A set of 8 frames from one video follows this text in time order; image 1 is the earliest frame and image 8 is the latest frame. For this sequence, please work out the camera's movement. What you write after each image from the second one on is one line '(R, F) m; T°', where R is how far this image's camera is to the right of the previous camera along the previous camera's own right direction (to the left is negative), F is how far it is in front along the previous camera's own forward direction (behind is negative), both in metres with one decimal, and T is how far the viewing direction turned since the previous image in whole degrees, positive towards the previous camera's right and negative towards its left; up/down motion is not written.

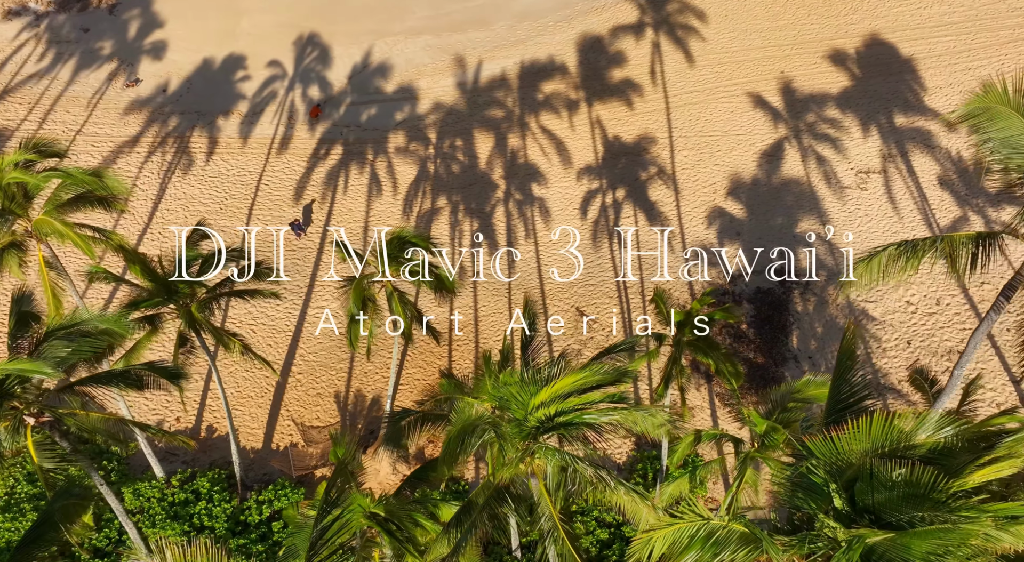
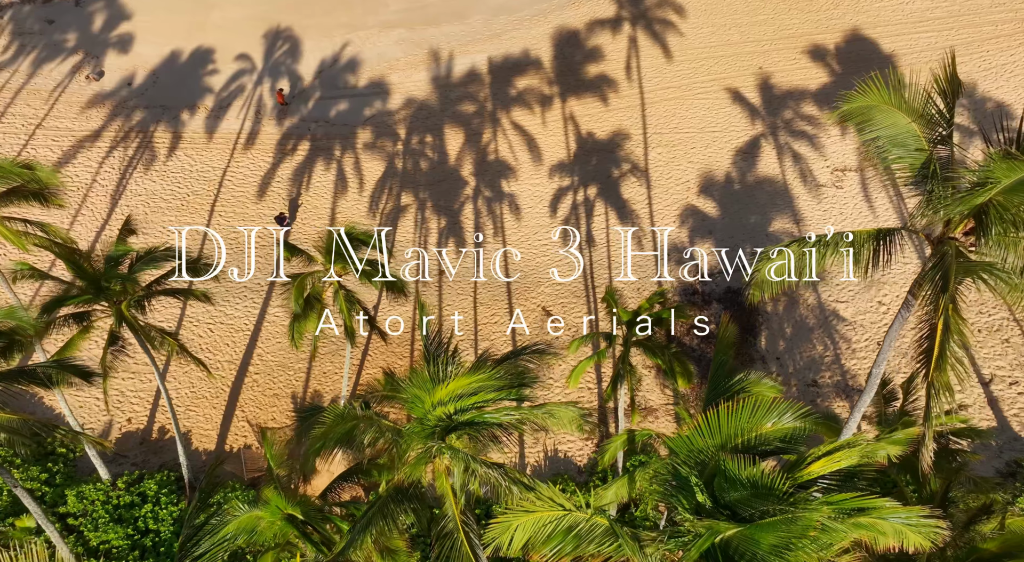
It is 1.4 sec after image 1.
(+0.9, +0.5) m; 0°
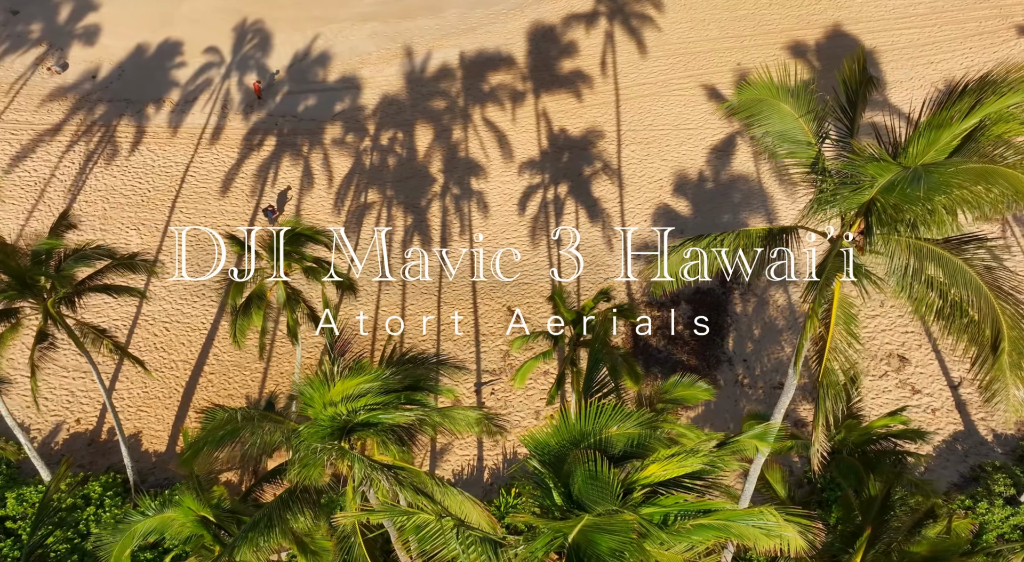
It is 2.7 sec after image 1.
(+0.9, +0.5) m; 0°
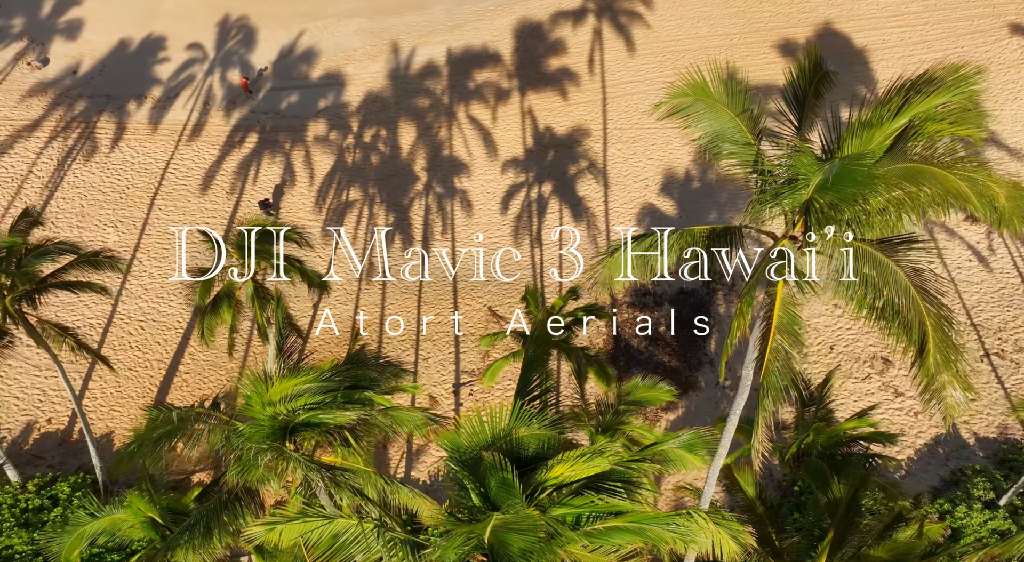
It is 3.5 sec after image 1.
(+0.5, +0.3) m; 0°
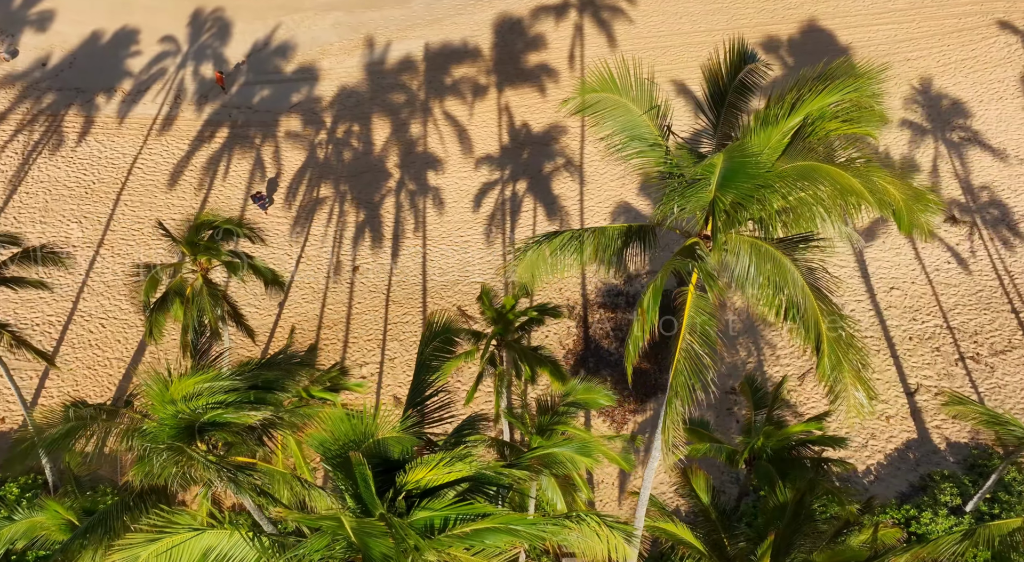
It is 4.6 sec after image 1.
(+0.7, +0.4) m; 0°
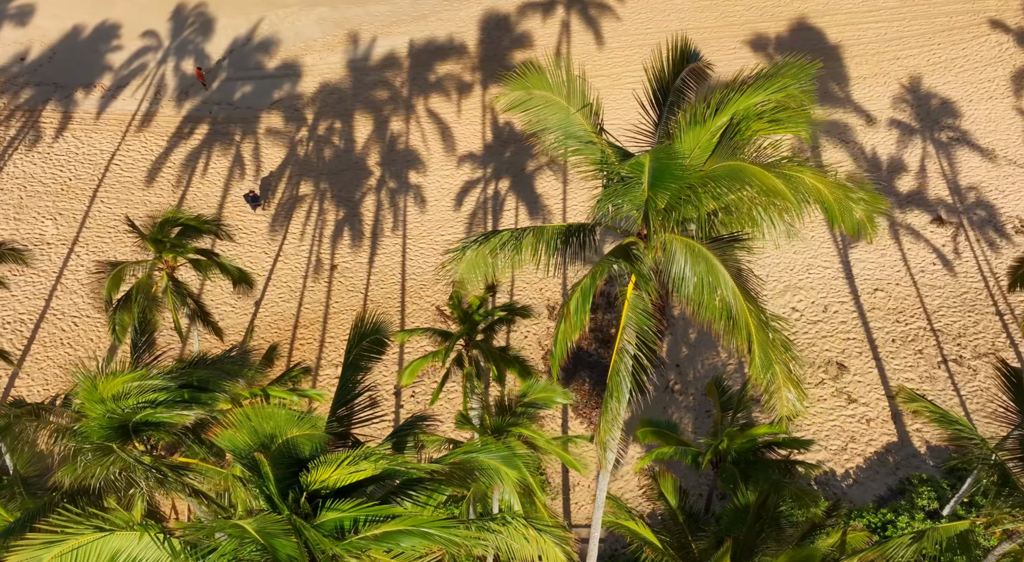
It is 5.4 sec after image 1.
(+0.5, +0.3) m; 0°
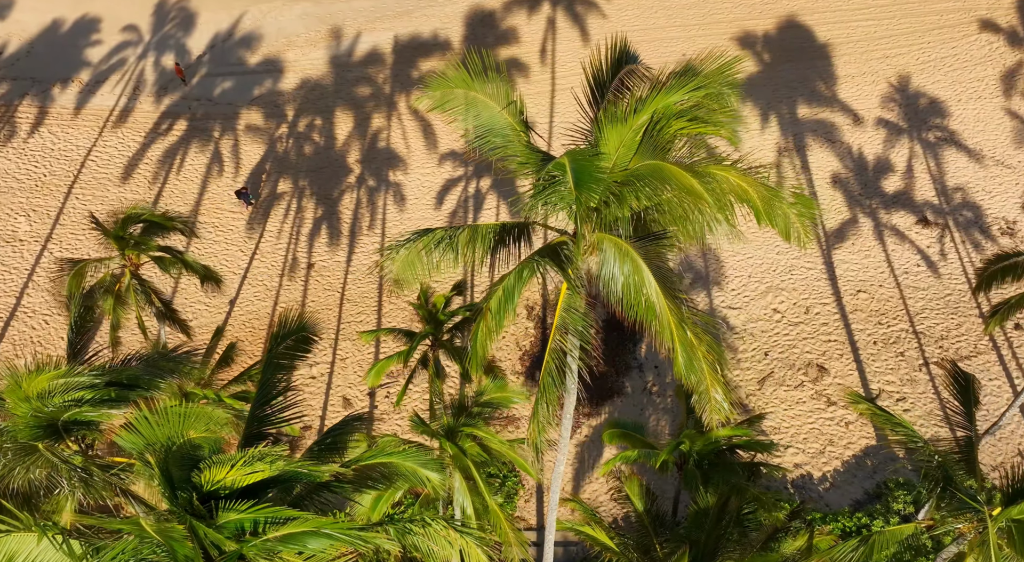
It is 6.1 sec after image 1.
(+0.5, +0.3) m; 0°
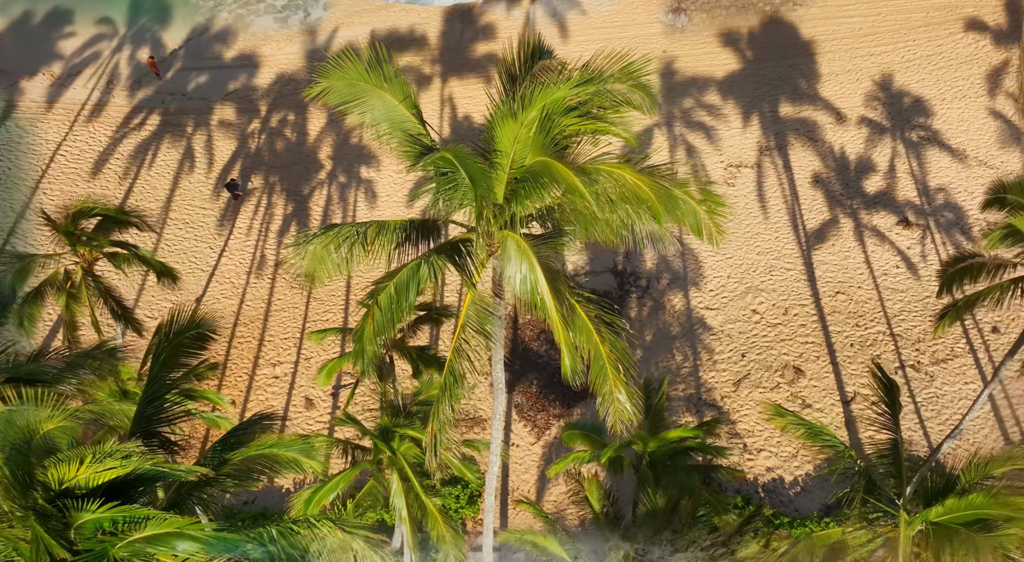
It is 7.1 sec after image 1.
(+0.6, +0.4) m; 0°
